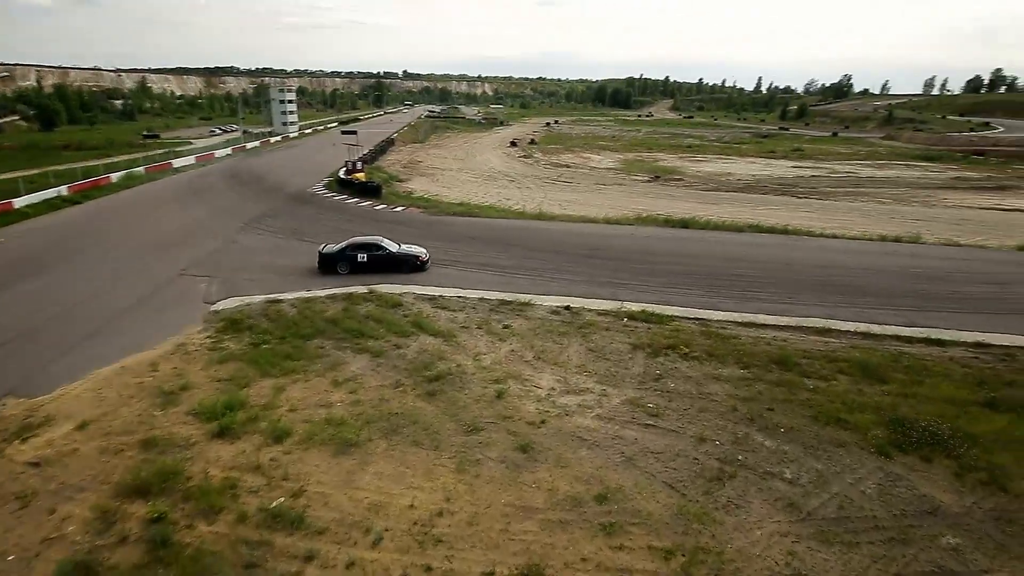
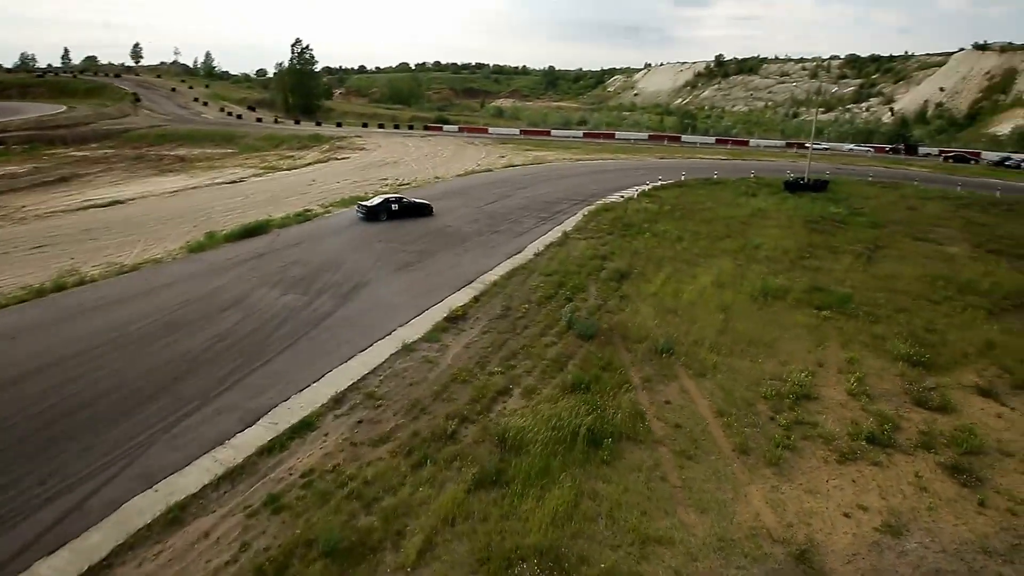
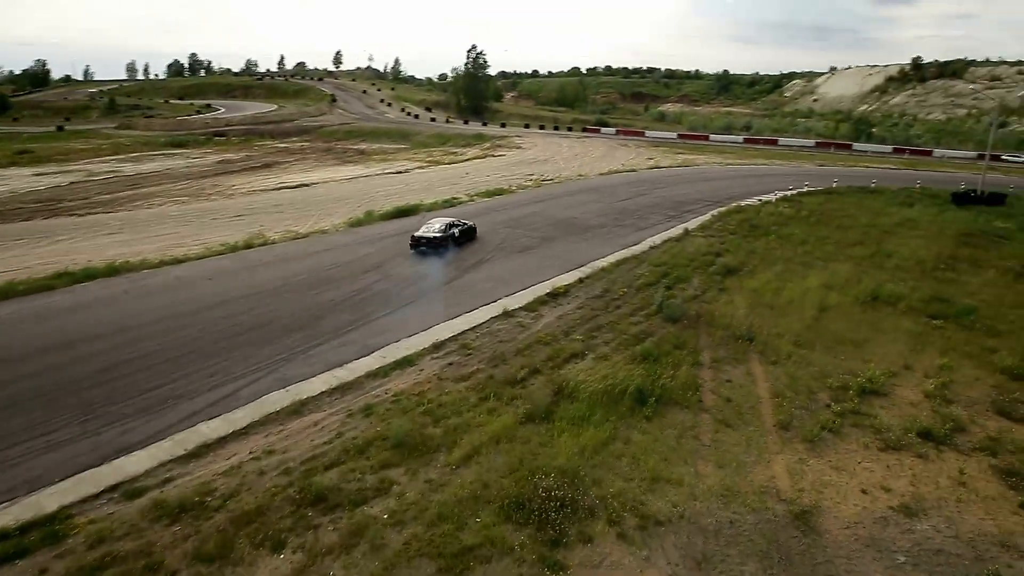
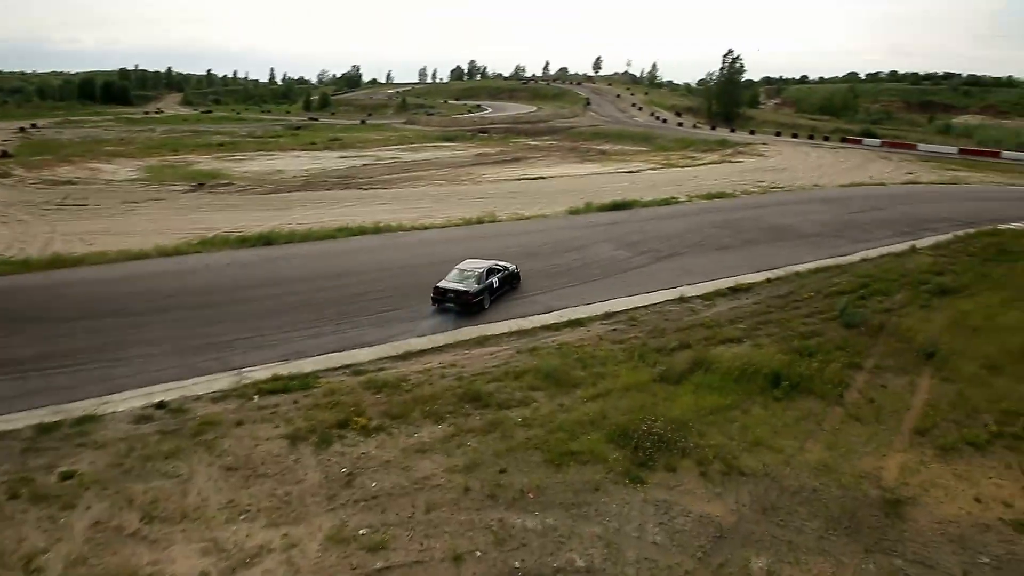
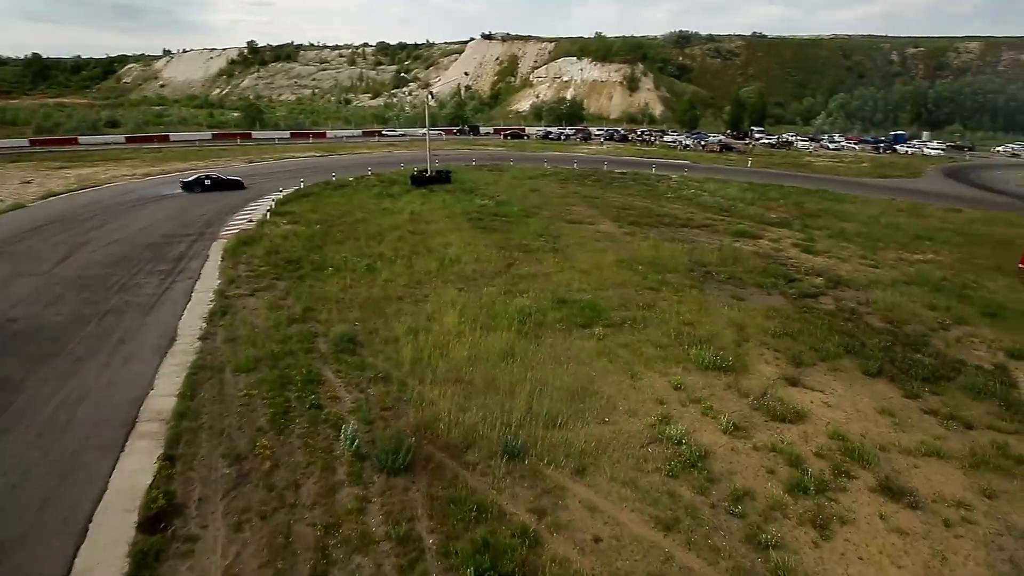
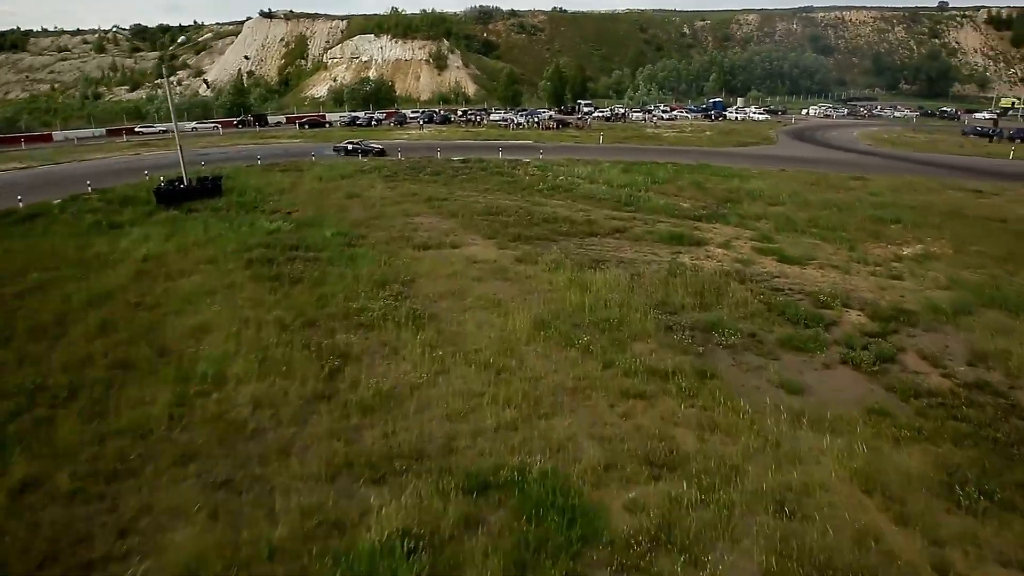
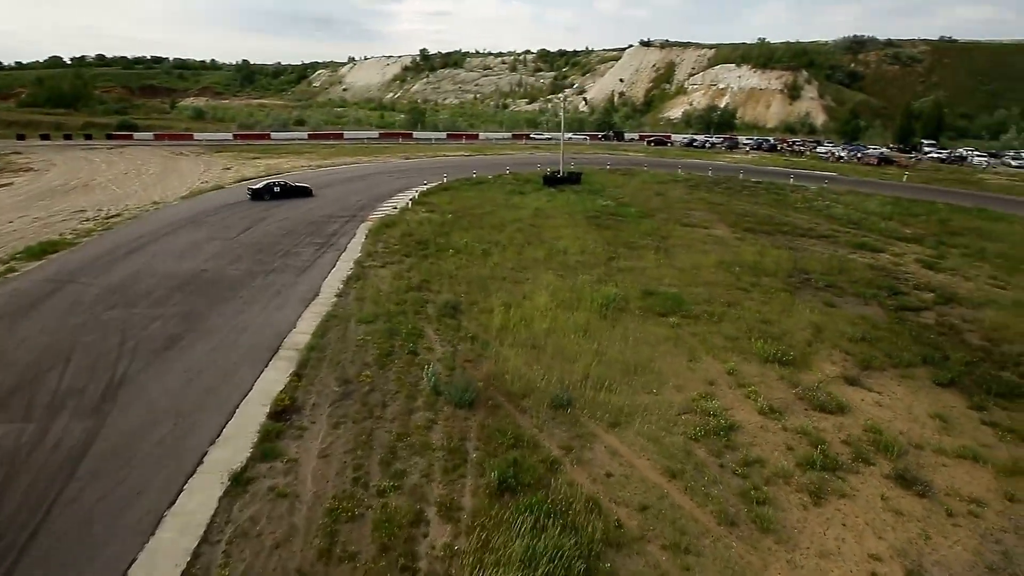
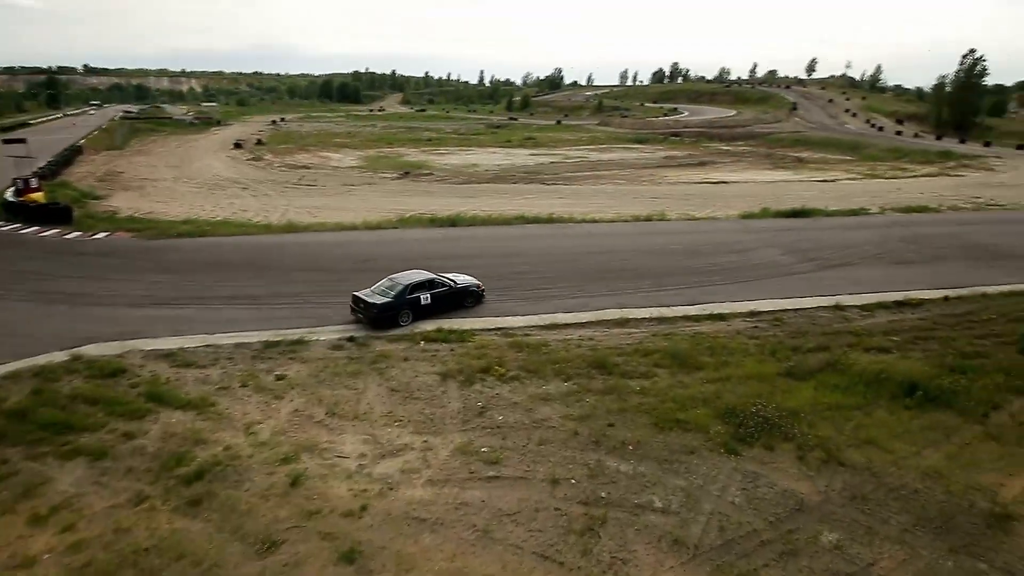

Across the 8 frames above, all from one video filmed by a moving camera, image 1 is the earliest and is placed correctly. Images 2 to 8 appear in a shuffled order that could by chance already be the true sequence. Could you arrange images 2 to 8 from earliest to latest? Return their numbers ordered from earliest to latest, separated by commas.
8, 4, 3, 2, 7, 5, 6
